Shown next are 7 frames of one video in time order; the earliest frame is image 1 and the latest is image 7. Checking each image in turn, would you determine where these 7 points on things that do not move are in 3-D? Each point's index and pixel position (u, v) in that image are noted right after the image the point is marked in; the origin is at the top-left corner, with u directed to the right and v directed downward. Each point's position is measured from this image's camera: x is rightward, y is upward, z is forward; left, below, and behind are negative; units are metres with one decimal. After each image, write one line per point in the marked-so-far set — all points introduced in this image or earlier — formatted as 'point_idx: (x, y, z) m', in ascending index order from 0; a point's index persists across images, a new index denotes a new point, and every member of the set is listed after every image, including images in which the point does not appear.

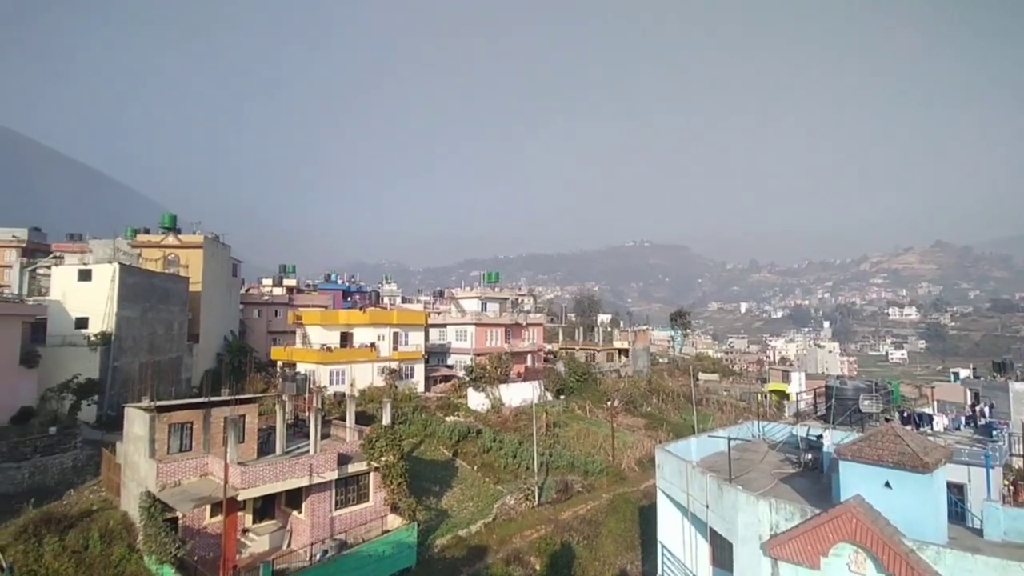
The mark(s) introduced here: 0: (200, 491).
0: (-10.9, -7.0, +18.3) m
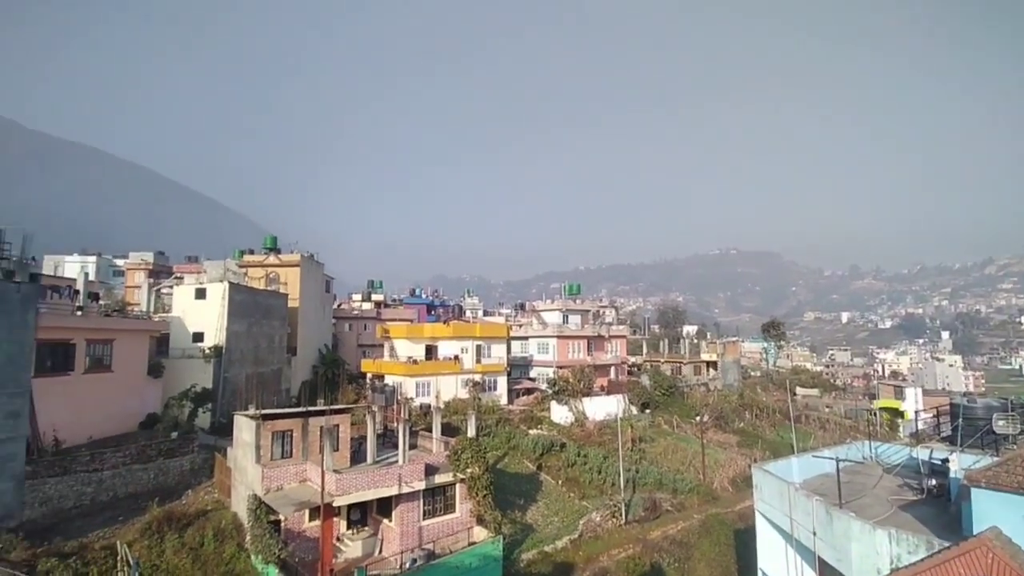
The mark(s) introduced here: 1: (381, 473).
0: (-7.8, -7.6, +19.3) m
1: (-4.9, -6.9, +19.6) m
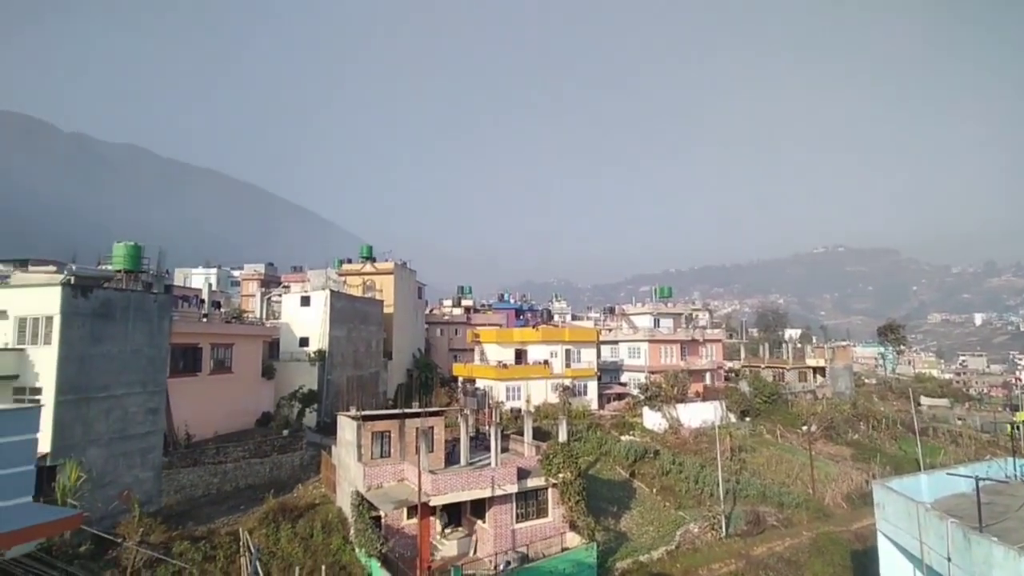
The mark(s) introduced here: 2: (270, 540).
0: (-4.3, -7.9, +20.1) m
1: (-1.4, -7.1, +20.0) m
2: (-9.2, -9.5, +19.8) m
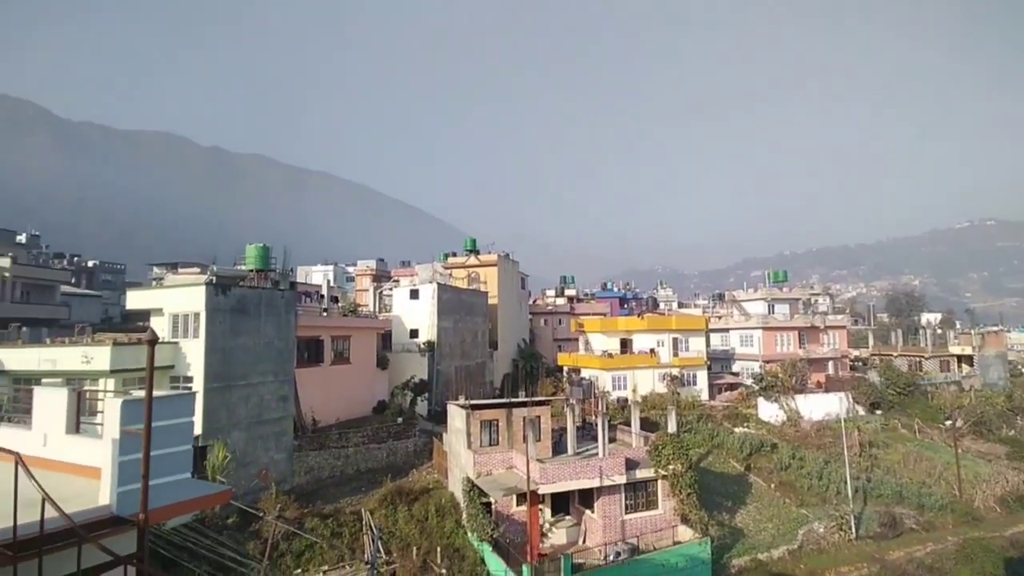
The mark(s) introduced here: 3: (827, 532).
0: (-0.1, -7.5, +20.5) m
1: (+2.7, -6.7, +20.0) m
2: (-4.9, -9.3, +21.0) m
3: (+11.8, -9.1, +19.8) m
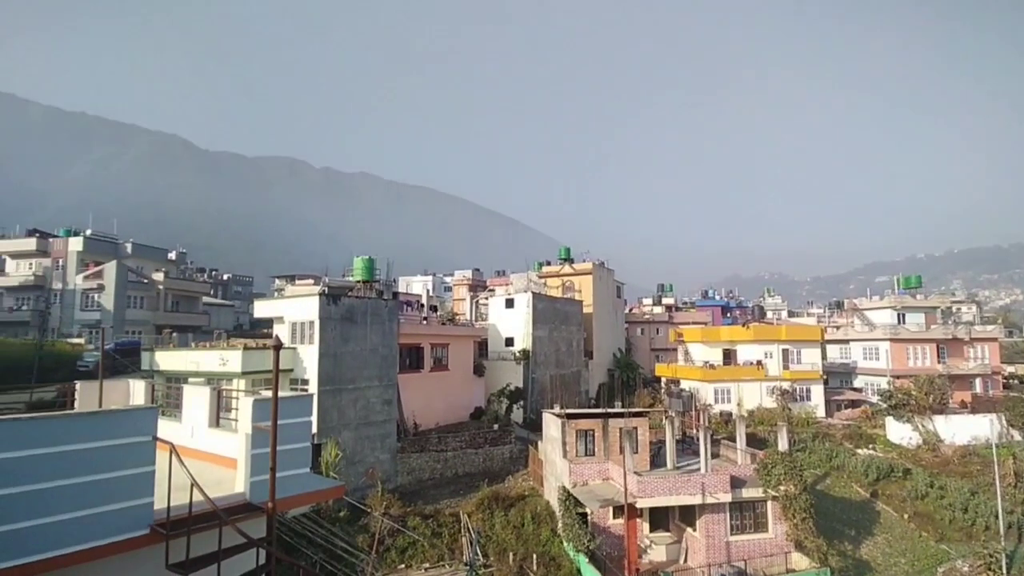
0: (+3.6, -7.9, +20.1) m
1: (+6.3, -7.0, +19.1) m
2: (-1.0, -9.6, +21.4) m
3: (+15.2, -9.3, +17.3) m
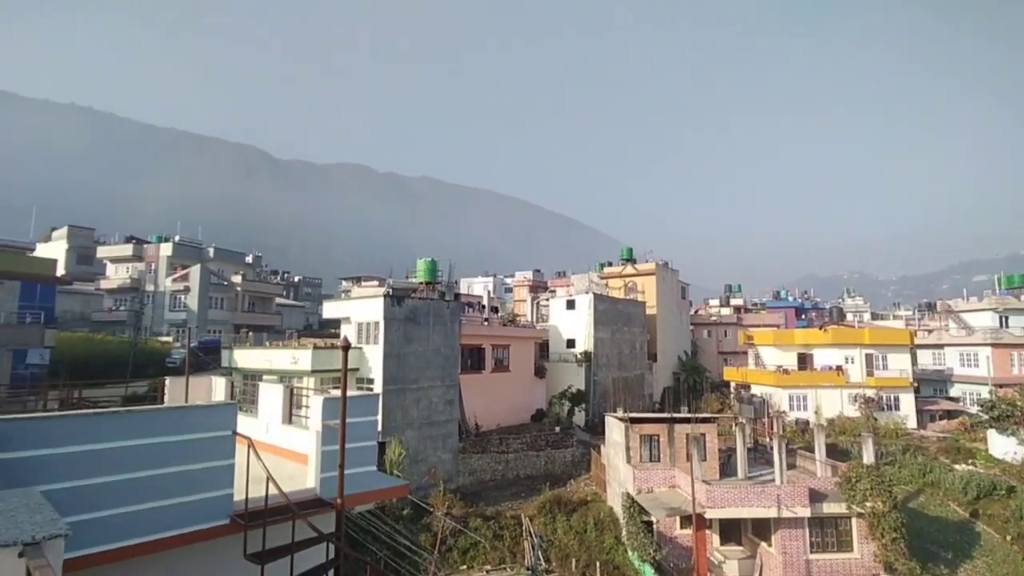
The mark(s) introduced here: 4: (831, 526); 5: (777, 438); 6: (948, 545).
0: (+5.9, -7.9, +19.4) m
1: (+8.5, -7.0, +18.2) m
2: (+1.5, -9.7, +21.2) m
3: (+17.2, -9.3, +15.4) m
4: (+11.1, -8.2, +18.3) m
5: (+9.8, -5.5, +19.5) m
6: (+15.3, -9.0, +18.6) m
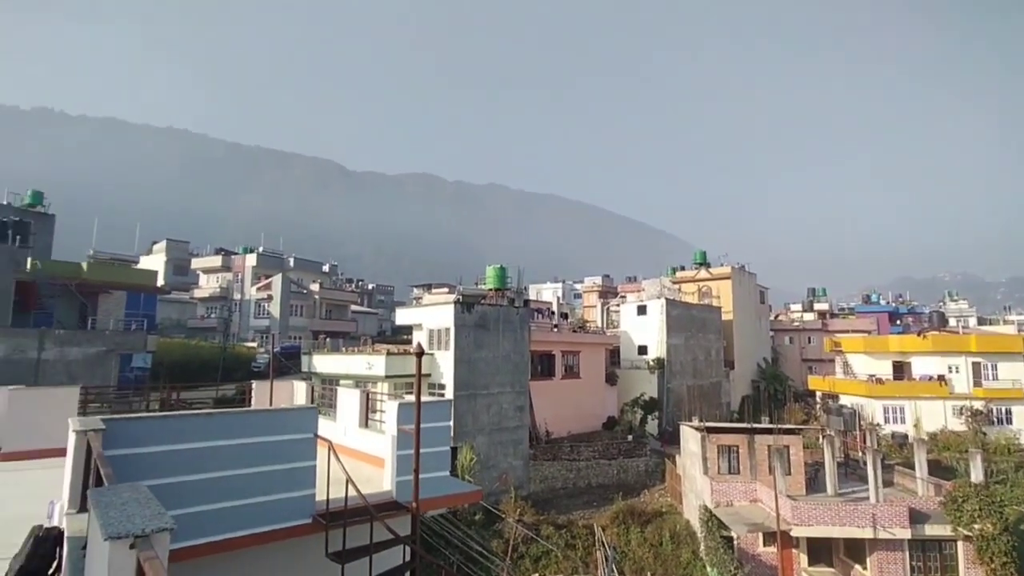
0: (+8.5, -8.0, +18.5) m
1: (+11.0, -7.1, +17.0) m
2: (+4.4, -9.9, +20.7) m
3: (+19.4, -9.3, +13.3) m
4: (+13.6, -8.3, +16.8) m
5: (+12.4, -5.7, +18.1) m
6: (+17.9, -9.1, +16.7) m
